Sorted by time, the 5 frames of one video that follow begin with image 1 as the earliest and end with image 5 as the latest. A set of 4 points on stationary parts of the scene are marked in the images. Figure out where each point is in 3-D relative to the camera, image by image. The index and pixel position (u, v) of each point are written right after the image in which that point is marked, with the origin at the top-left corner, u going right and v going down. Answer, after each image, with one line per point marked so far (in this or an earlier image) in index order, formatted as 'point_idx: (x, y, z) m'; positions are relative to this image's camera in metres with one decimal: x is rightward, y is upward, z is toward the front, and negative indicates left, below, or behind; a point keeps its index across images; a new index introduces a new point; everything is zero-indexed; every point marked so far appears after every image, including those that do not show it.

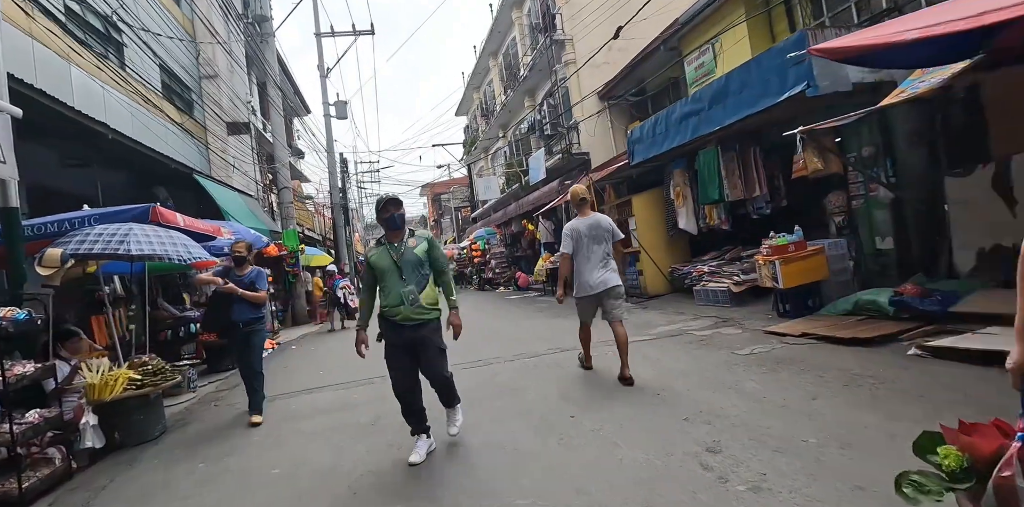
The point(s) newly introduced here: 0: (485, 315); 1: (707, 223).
0: (-0.6, -1.4, +11.5) m
1: (+3.5, +0.6, +9.4) m
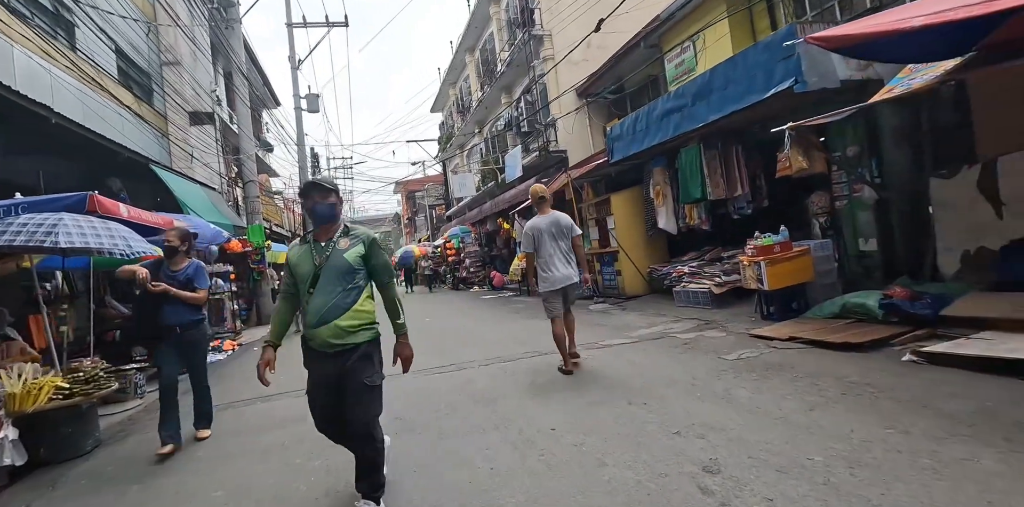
0: (-1.1, -1.3, +11.1) m
1: (+3.1, +0.6, +9.2) m
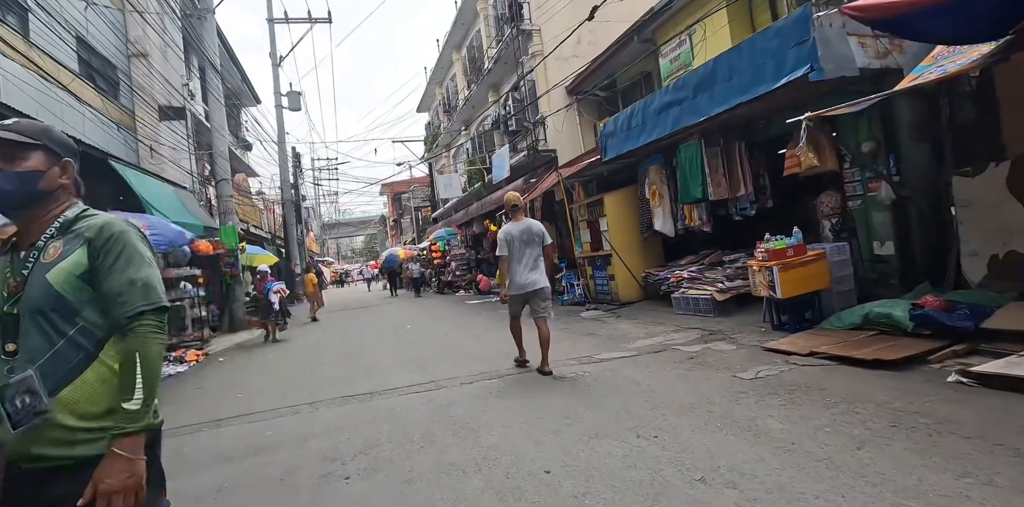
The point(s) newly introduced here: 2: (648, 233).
0: (-1.4, -1.4, +10.4) m
1: (+2.9, +0.5, +8.6) m
2: (+2.5, +0.4, +9.6) m
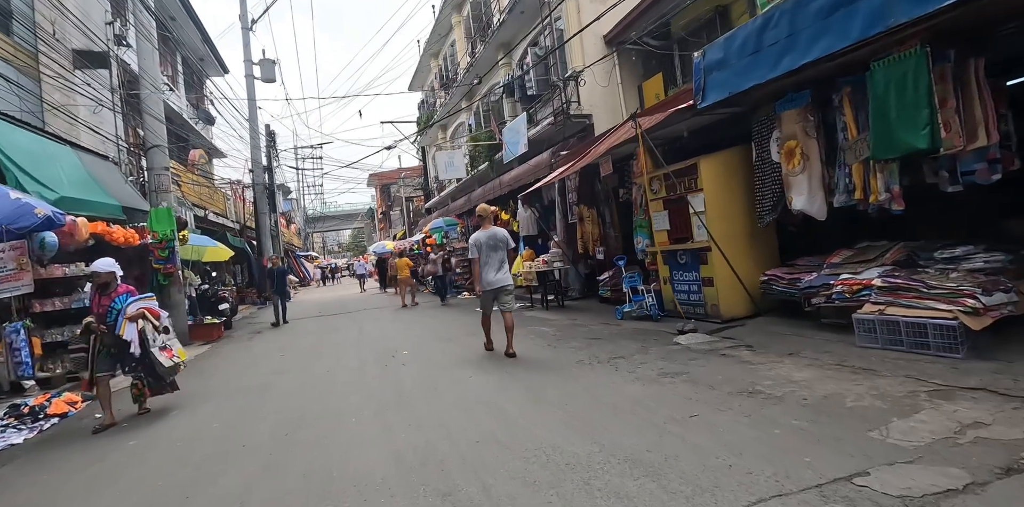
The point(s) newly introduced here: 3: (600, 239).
0: (-0.8, -1.3, +7.1) m
1: (+3.5, +0.6, +5.4) m
2: (+3.2, +0.5, +6.3) m
3: (+1.7, +0.3, +10.0) m
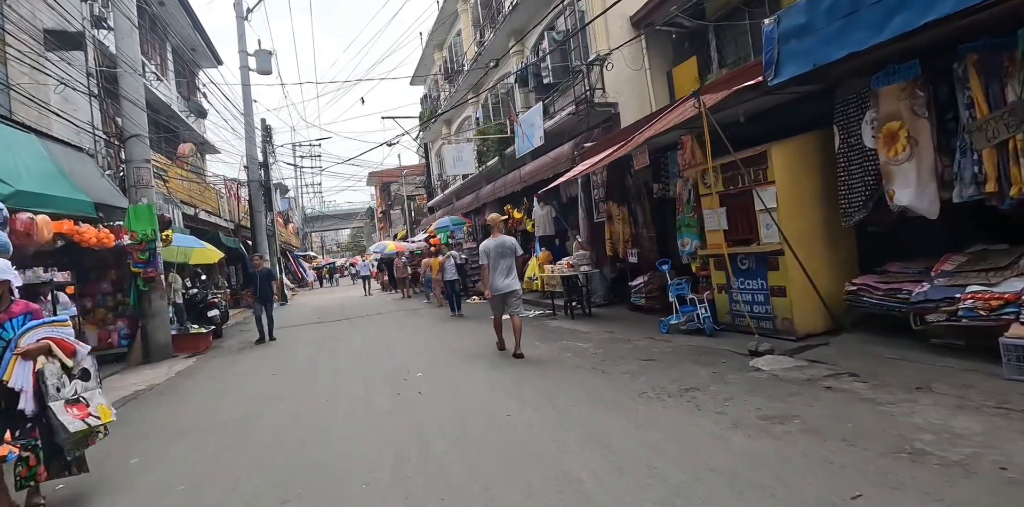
0: (-0.4, -1.3, +6.0) m
1: (+3.9, +0.5, +4.3) m
2: (+3.5, +0.4, +5.3) m
3: (+2.1, +0.2, +9.0) m
